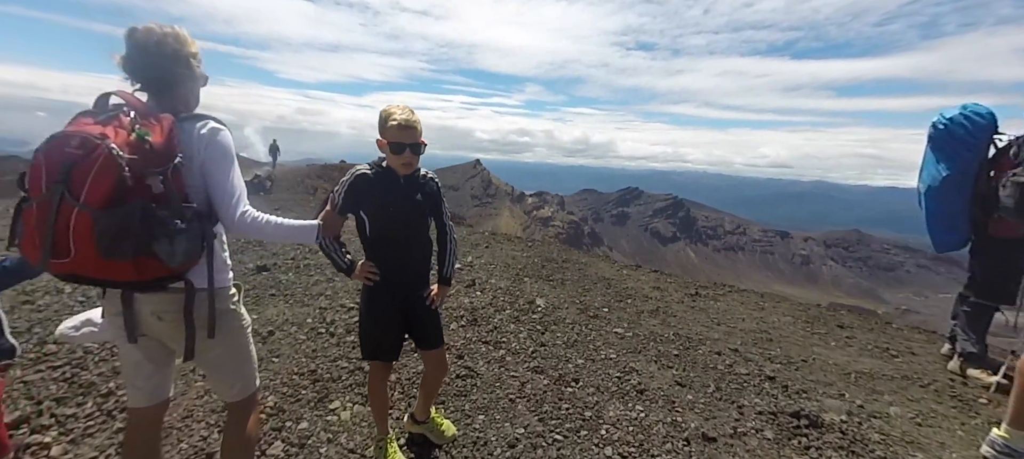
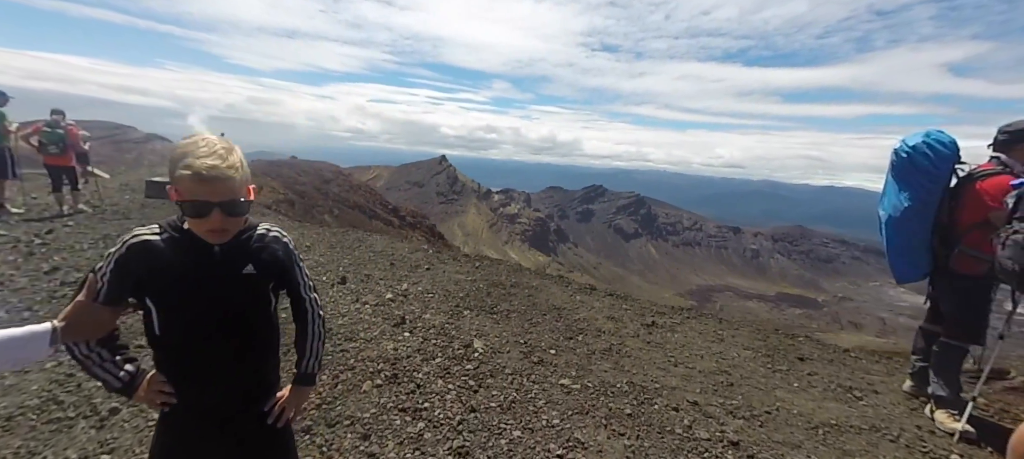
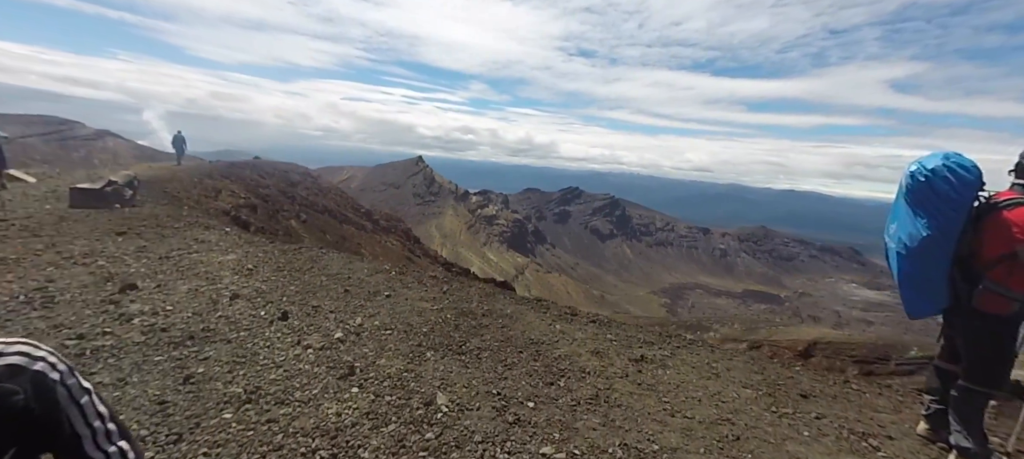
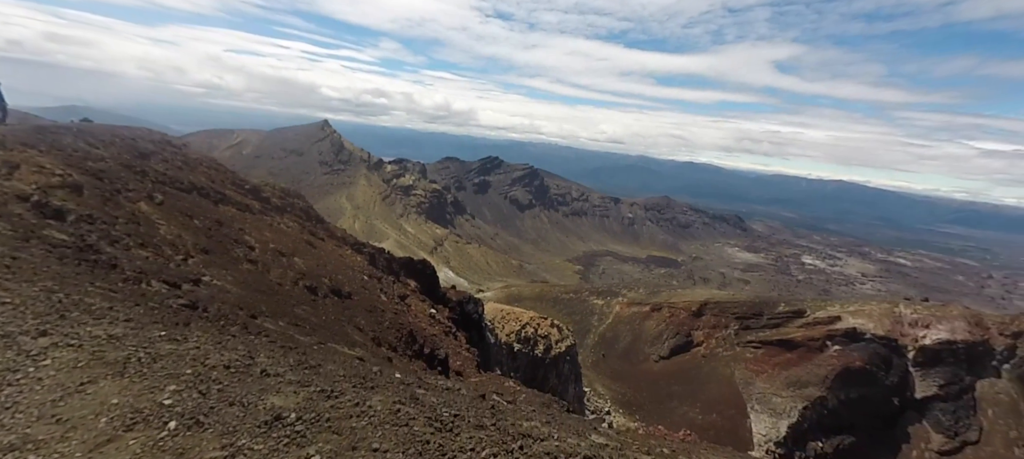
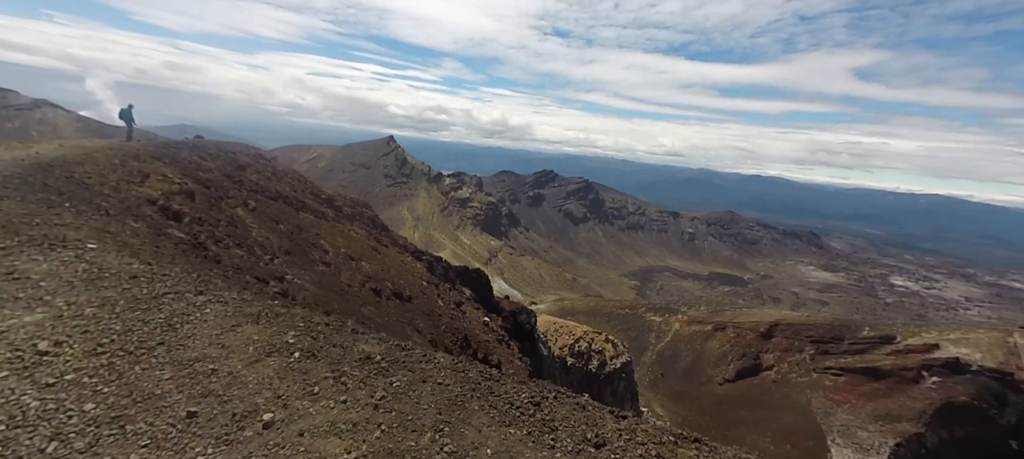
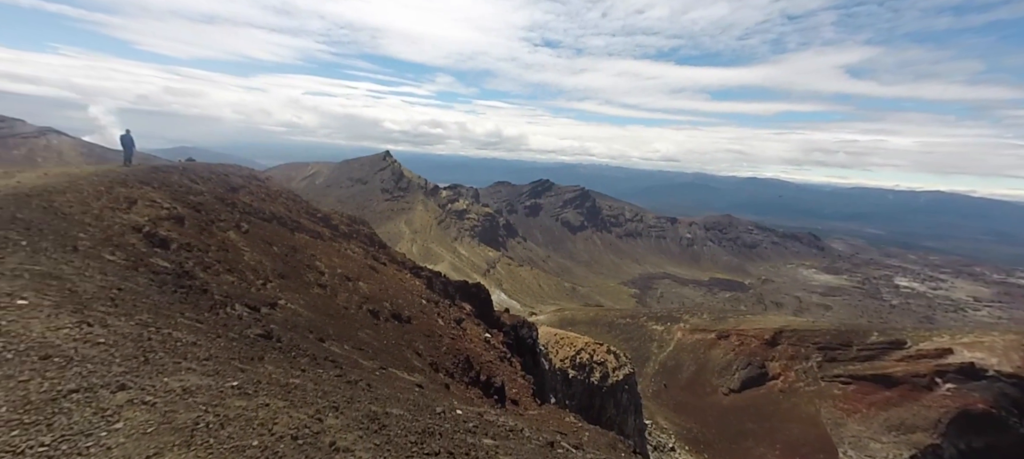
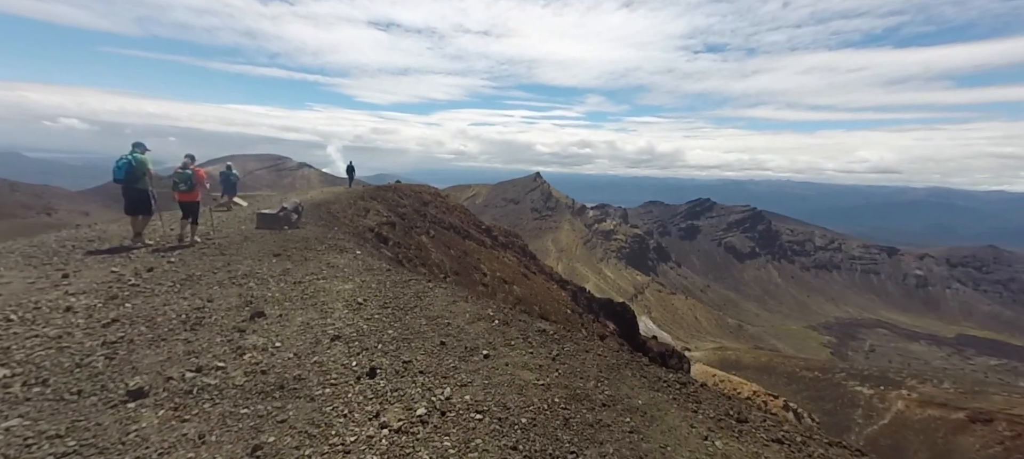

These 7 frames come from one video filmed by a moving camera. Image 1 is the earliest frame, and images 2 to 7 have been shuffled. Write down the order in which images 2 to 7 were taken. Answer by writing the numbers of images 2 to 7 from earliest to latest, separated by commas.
2, 3, 7, 5, 4, 6
